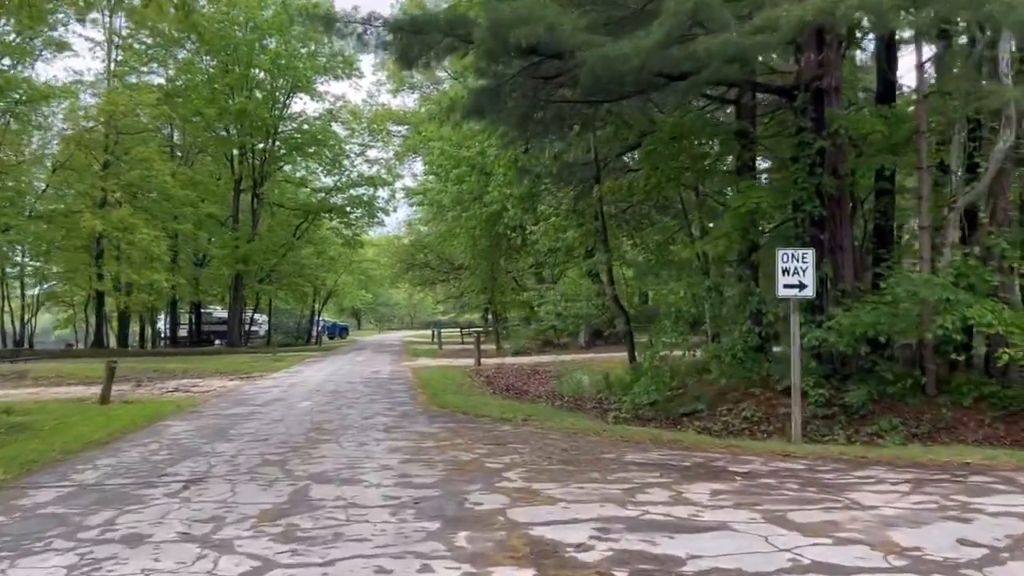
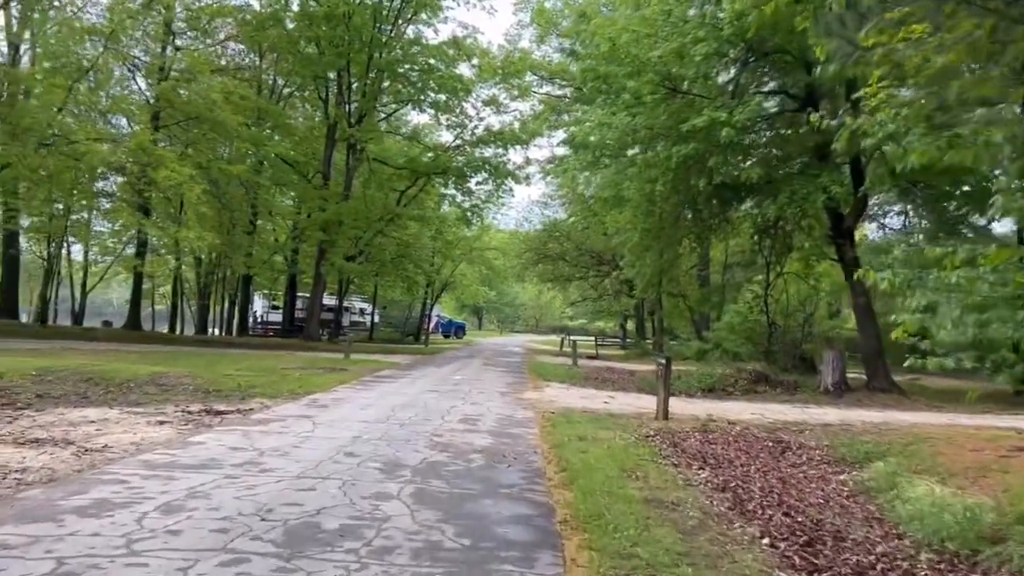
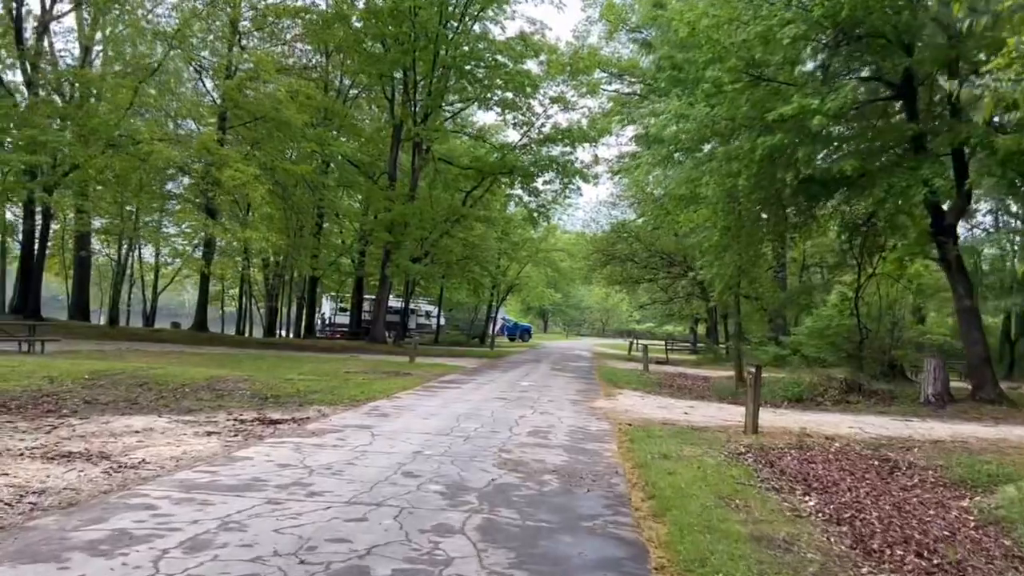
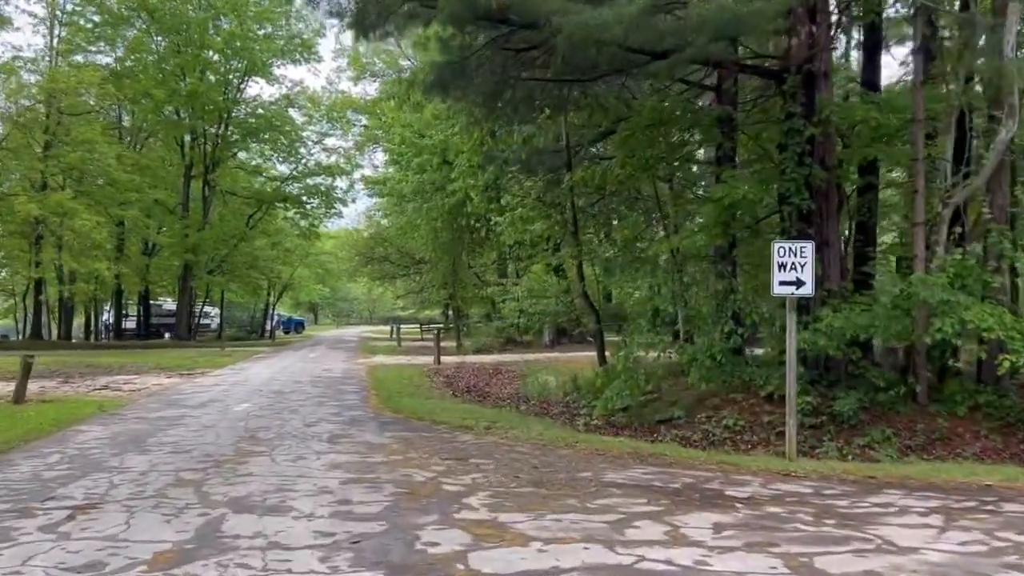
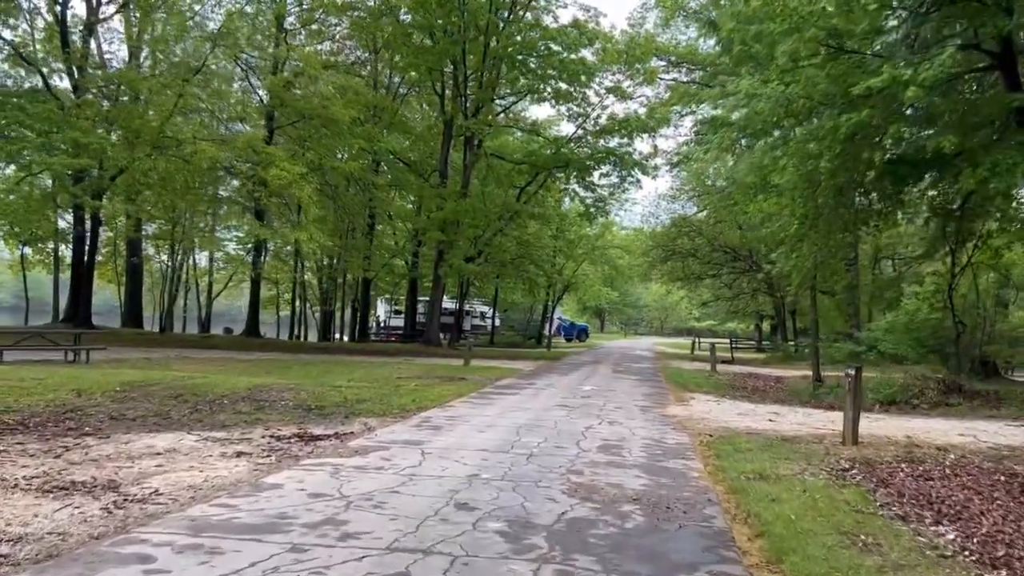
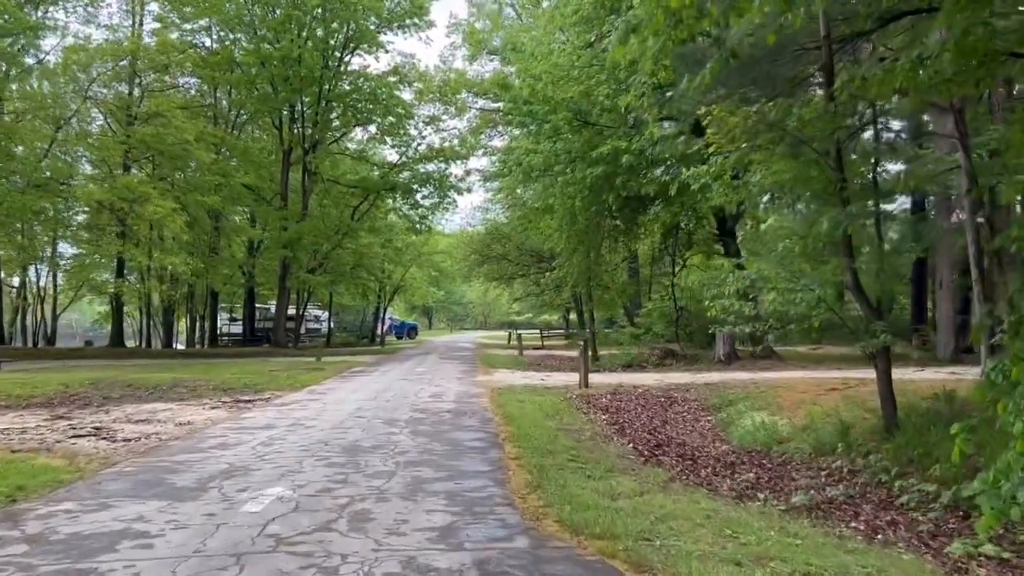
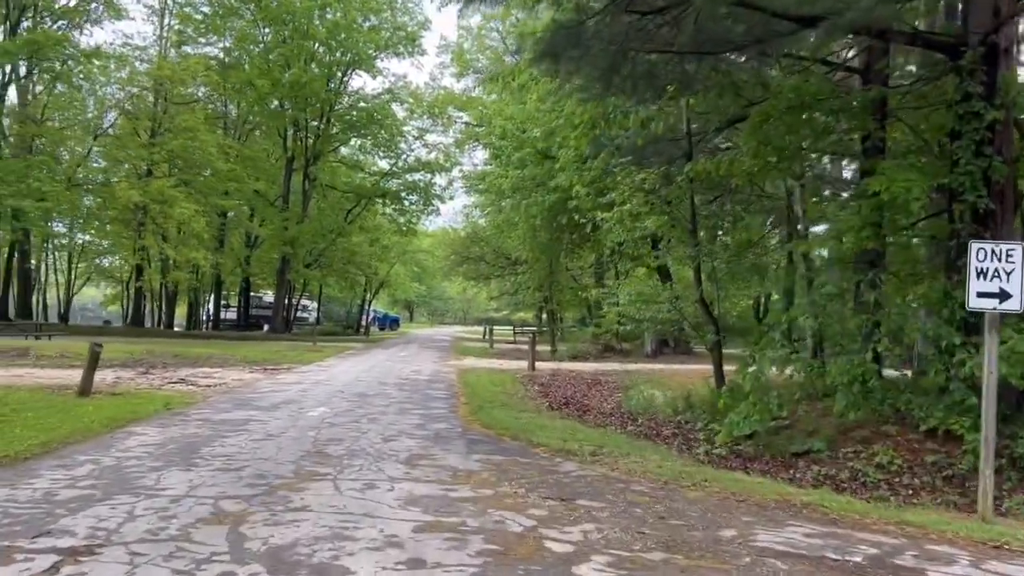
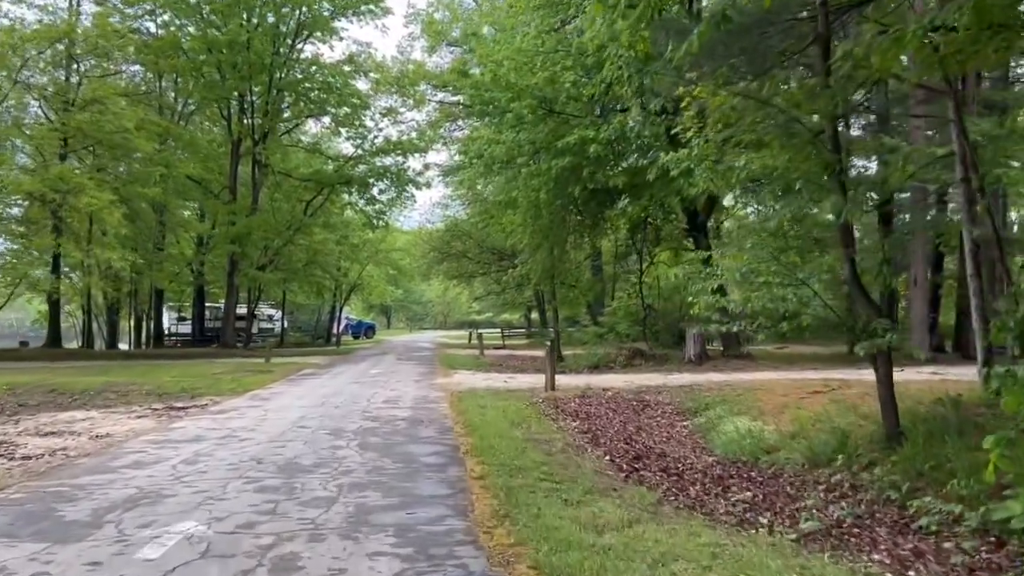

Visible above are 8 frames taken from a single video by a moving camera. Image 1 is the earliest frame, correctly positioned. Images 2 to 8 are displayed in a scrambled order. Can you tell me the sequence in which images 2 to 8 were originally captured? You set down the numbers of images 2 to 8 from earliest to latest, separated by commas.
4, 7, 6, 8, 2, 3, 5
